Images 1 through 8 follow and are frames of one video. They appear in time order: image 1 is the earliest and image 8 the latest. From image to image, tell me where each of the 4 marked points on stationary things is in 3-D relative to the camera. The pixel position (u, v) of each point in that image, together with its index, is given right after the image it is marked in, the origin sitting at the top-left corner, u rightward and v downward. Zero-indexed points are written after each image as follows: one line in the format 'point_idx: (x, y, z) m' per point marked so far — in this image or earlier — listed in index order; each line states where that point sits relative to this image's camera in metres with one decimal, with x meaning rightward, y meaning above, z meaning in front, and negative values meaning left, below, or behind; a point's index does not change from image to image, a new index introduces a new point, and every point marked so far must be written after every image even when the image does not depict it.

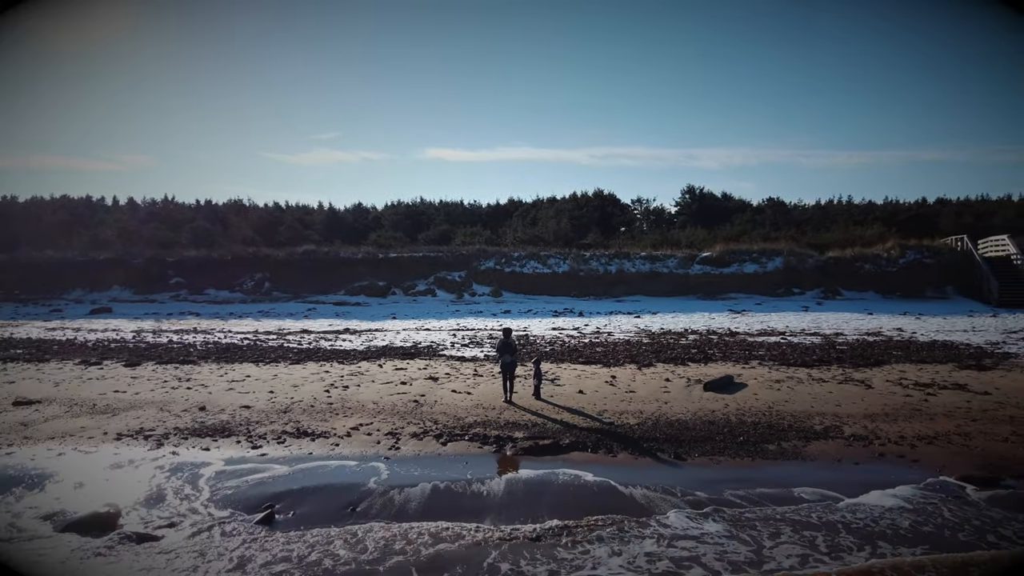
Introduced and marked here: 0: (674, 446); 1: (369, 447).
0: (+2.3, -2.2, +8.1) m
1: (-2.1, -2.4, +8.7) m
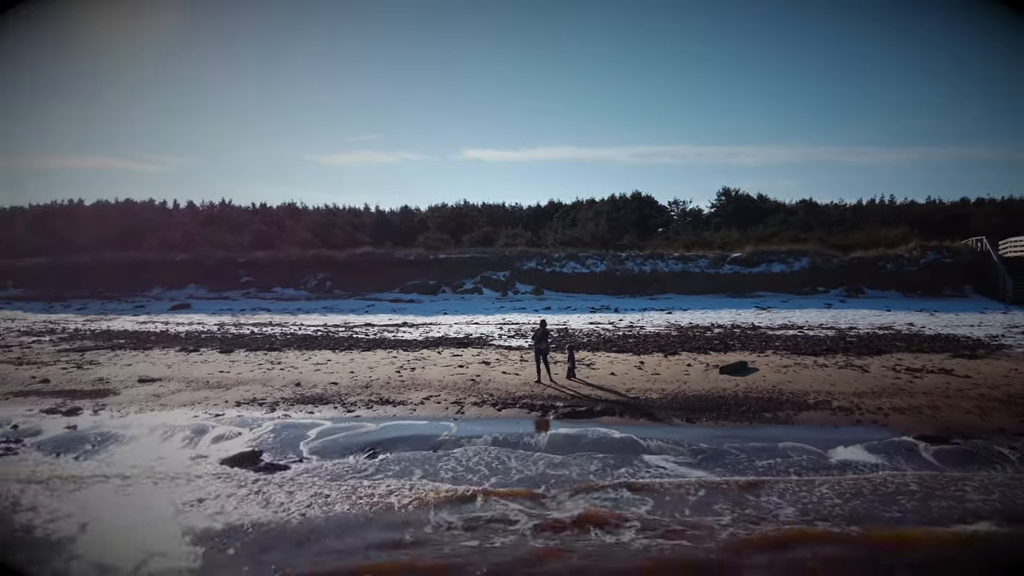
0: (+3.0, -2.1, +9.9) m
1: (-1.3, -2.3, +10.8) m
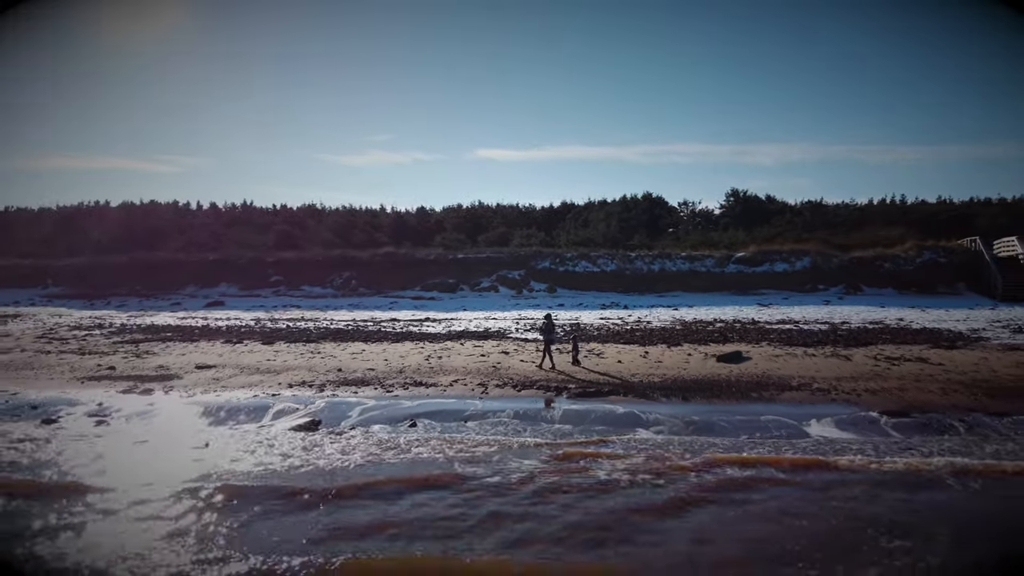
0: (+3.4, -2.0, +11.4) m
1: (-0.9, -2.2, +12.3) m
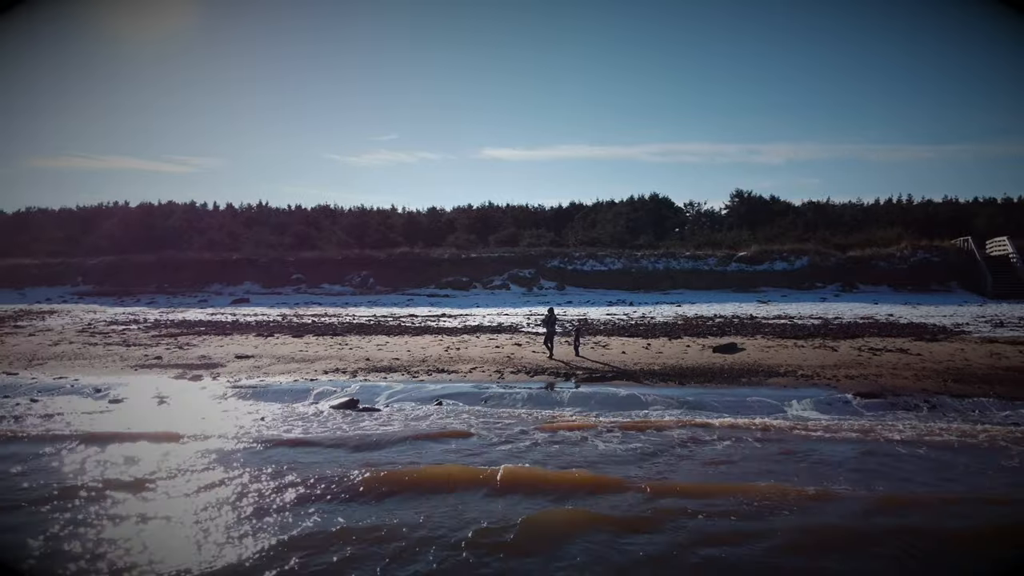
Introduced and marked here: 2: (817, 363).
0: (+3.7, -2.0, +12.6) m
1: (-0.6, -2.1, +13.6) m
2: (+7.2, -1.8, +13.8) m
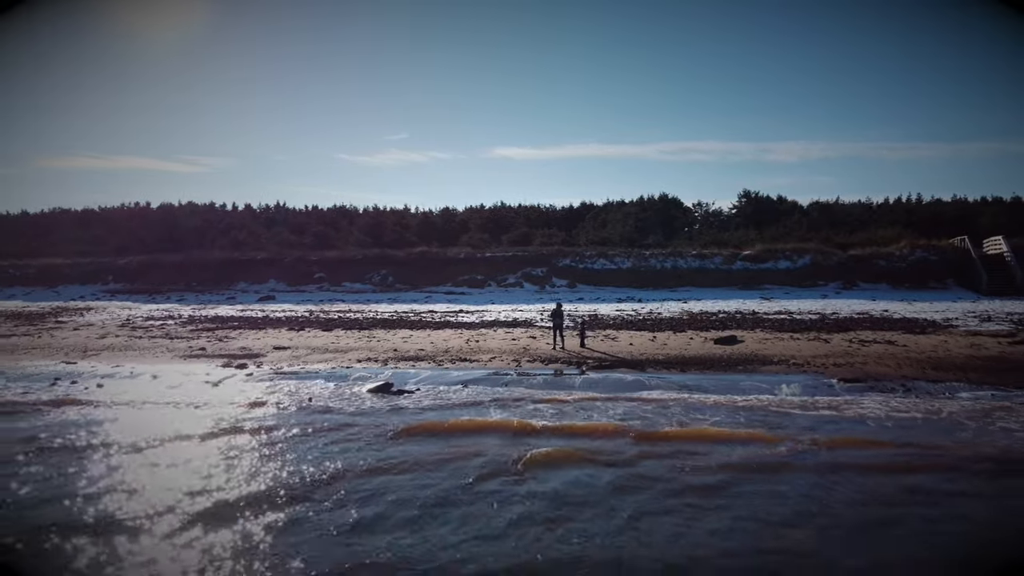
0: (+4.1, -1.9, +13.9) m
1: (-0.2, -2.0, +15.0) m
2: (+7.7, -1.7, +15.0) m
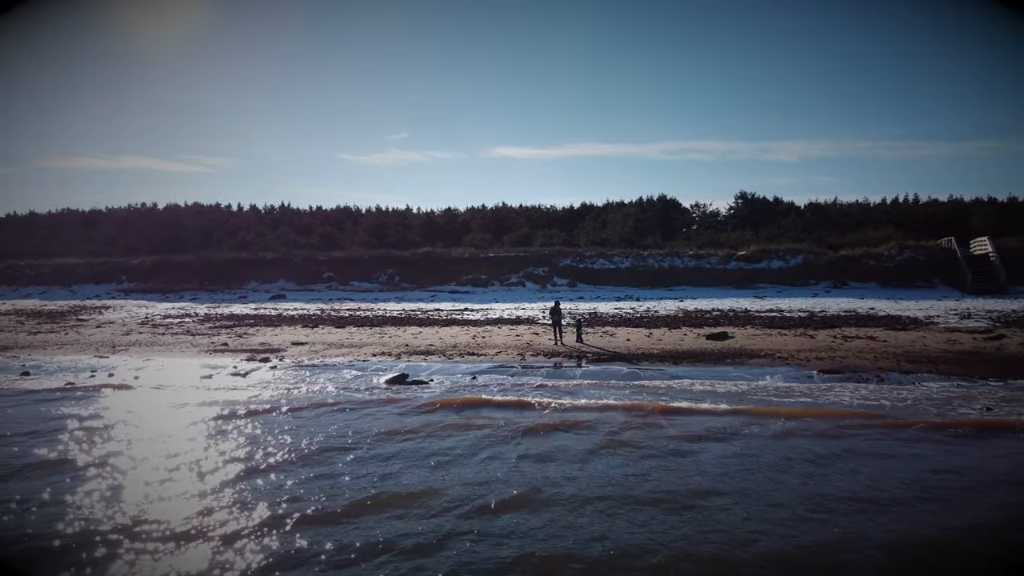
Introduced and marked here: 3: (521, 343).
0: (+4.2, -1.8, +14.9) m
1: (-0.1, -2.0, +16.0) m
2: (+7.8, -1.6, +16.0) m
3: (+0.3, -1.7, +18.1) m
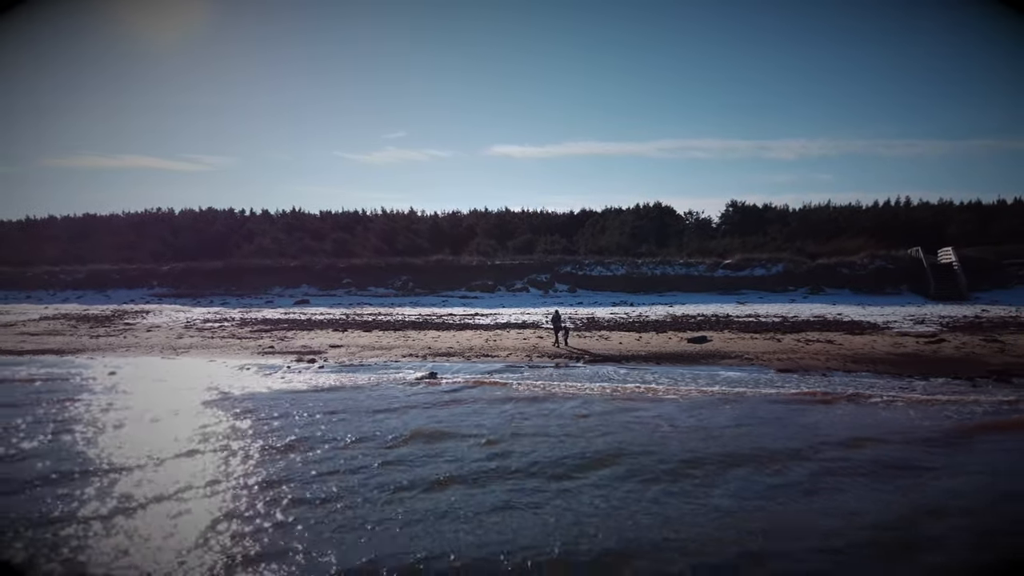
0: (+4.5, -2.2, +17.7) m
1: (+0.2, -2.4, +18.8) m
2: (+8.1, -2.0, +18.8) m
3: (+0.6, -2.1, +20.9) m
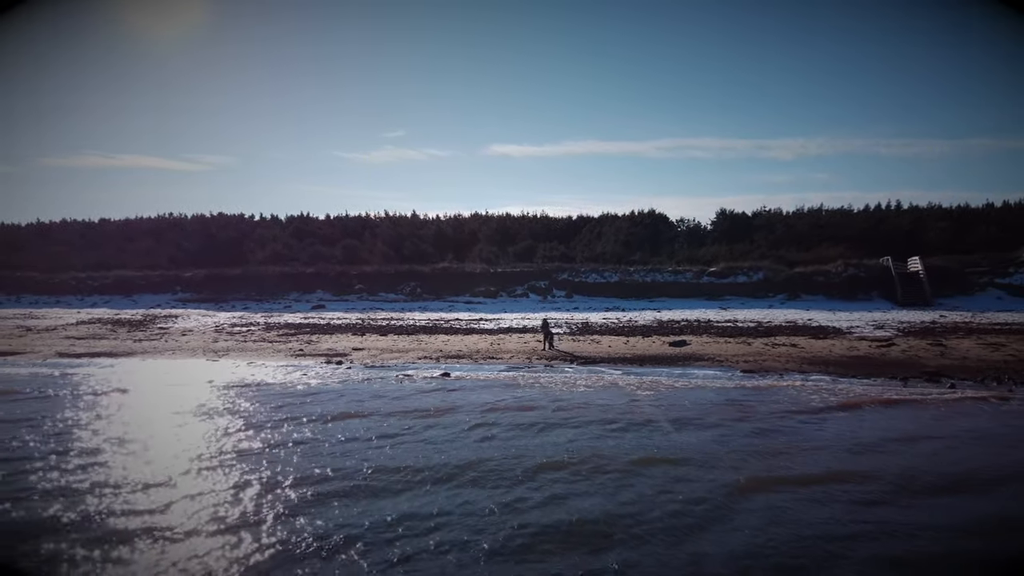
0: (+4.6, -2.6, +20.4) m
1: (+0.3, -2.8, +21.5) m
2: (+8.2, -2.4, +21.5) m
3: (+0.7, -2.5, +23.6) m
